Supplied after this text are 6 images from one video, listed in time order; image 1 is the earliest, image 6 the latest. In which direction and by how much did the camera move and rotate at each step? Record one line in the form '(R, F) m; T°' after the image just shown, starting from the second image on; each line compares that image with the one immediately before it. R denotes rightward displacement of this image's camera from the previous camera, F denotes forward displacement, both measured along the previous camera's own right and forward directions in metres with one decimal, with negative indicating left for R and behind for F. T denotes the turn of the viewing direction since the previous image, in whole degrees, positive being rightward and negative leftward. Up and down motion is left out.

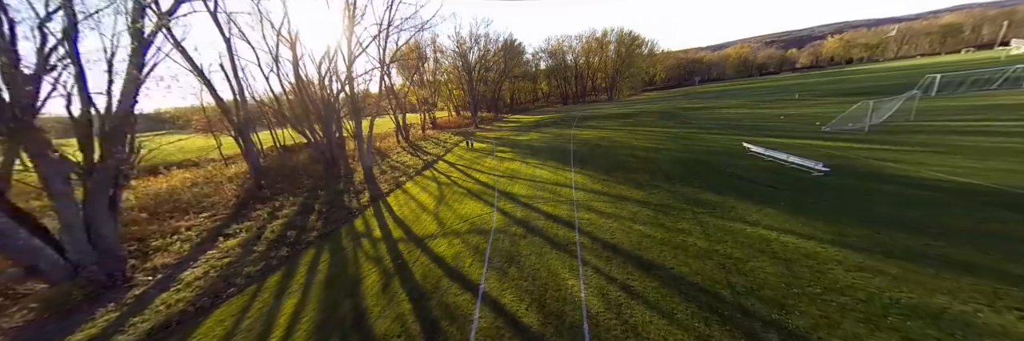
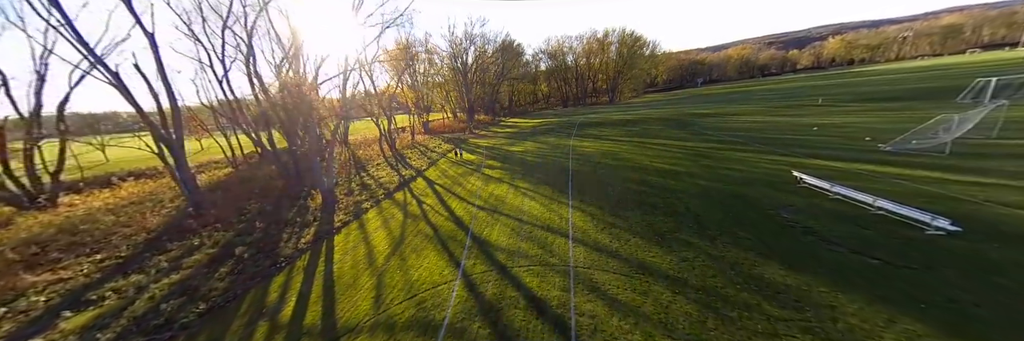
(+0.8, +3.0) m; 0°
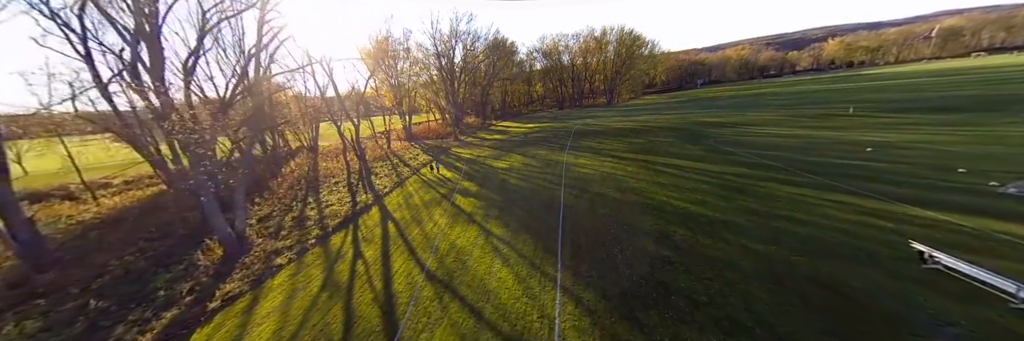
(+1.1, +3.7) m; +1°
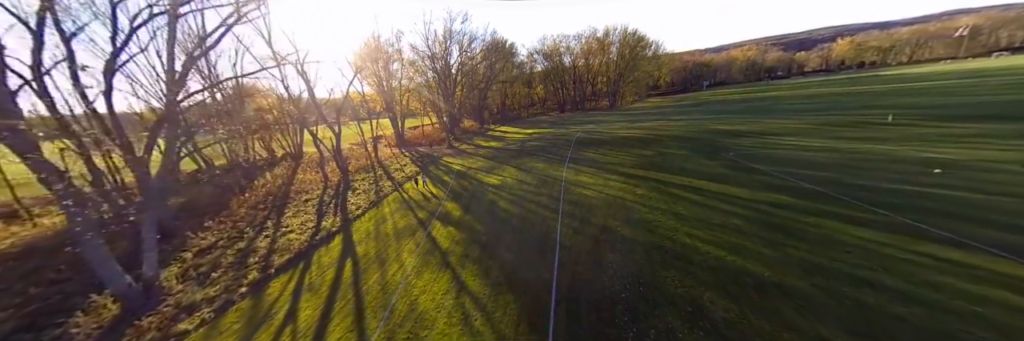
(+0.7, +2.4) m; 0°
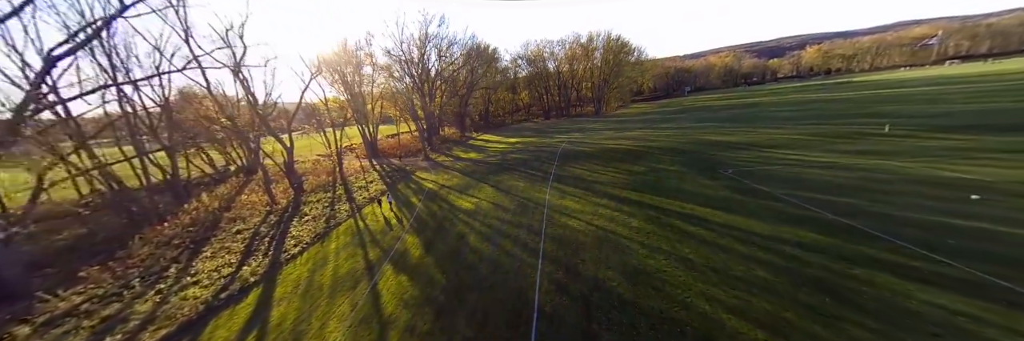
(+0.8, +2.4) m; +3°
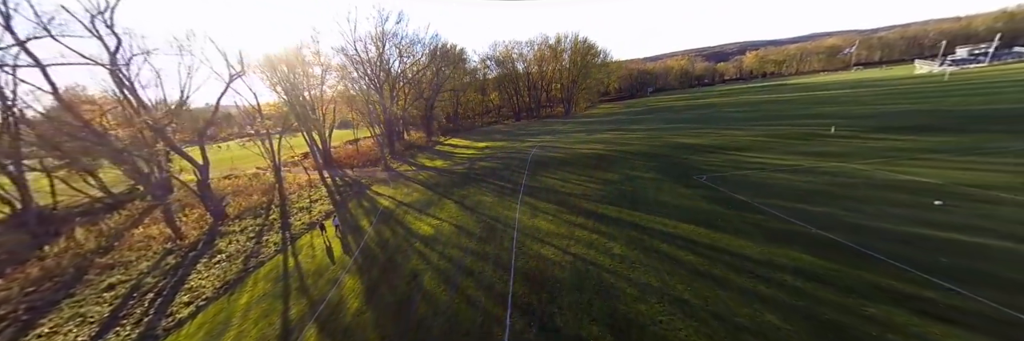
(+0.5, +1.9) m; +6°
